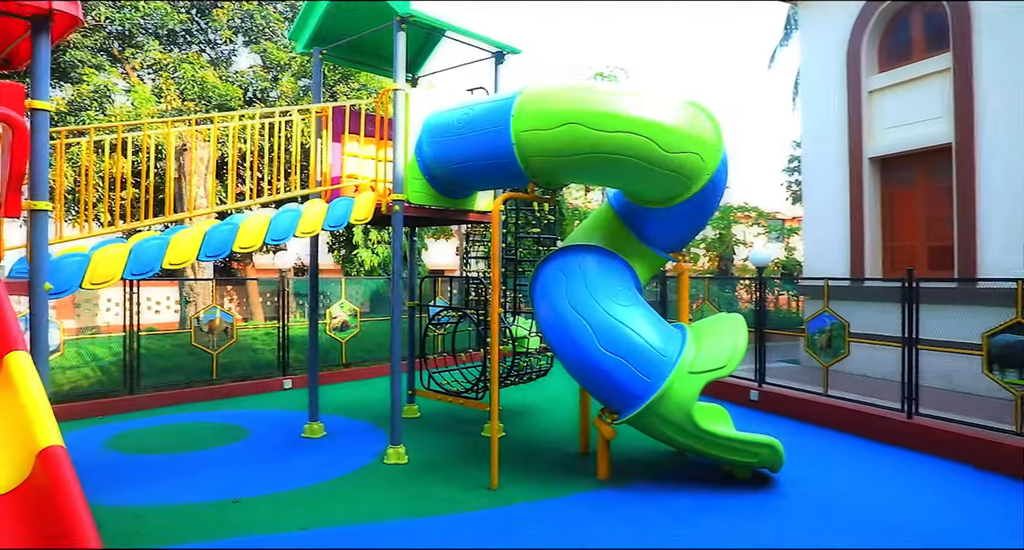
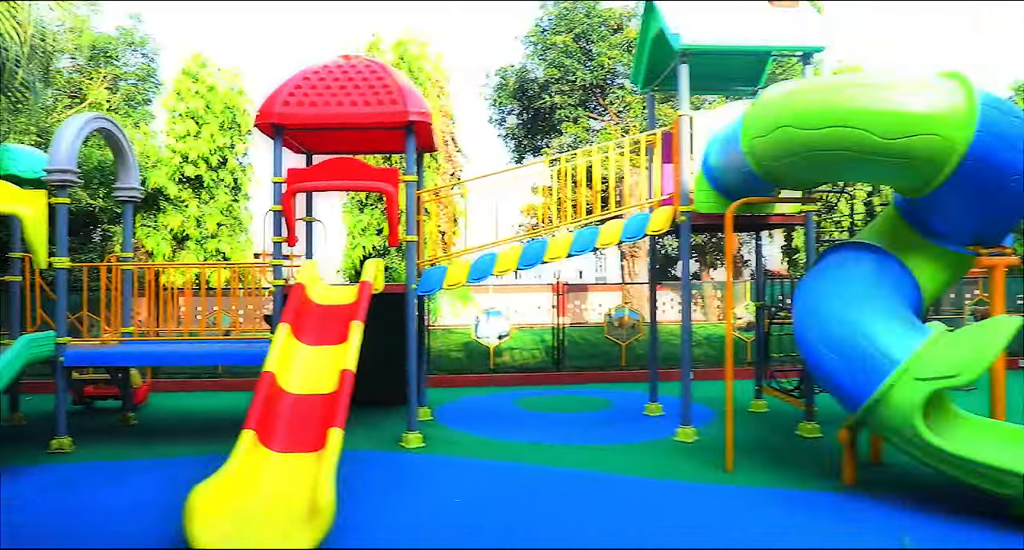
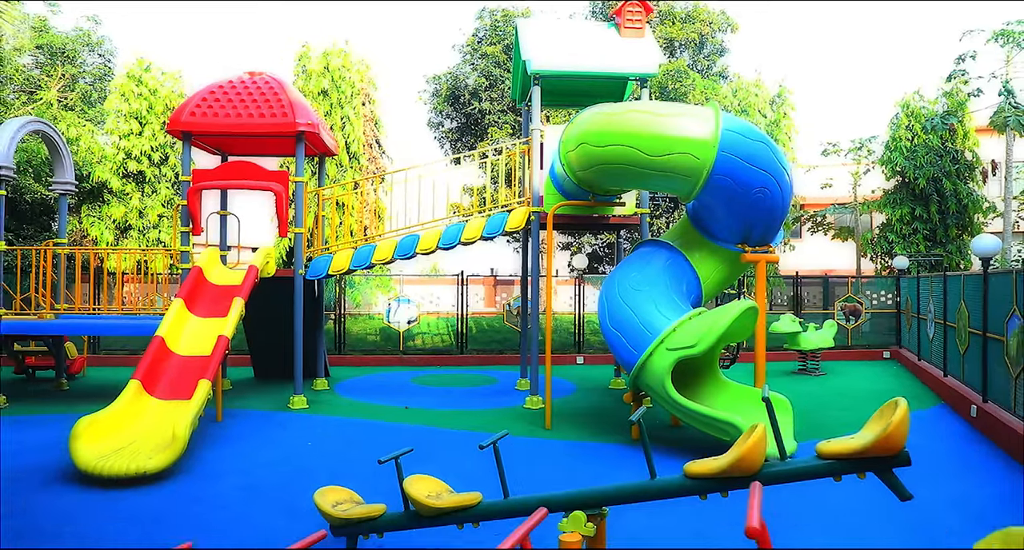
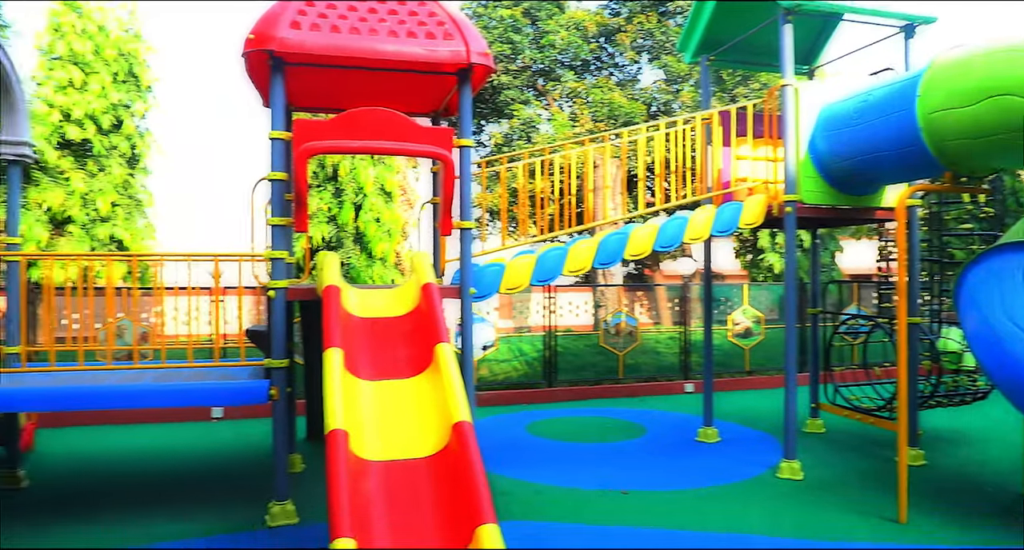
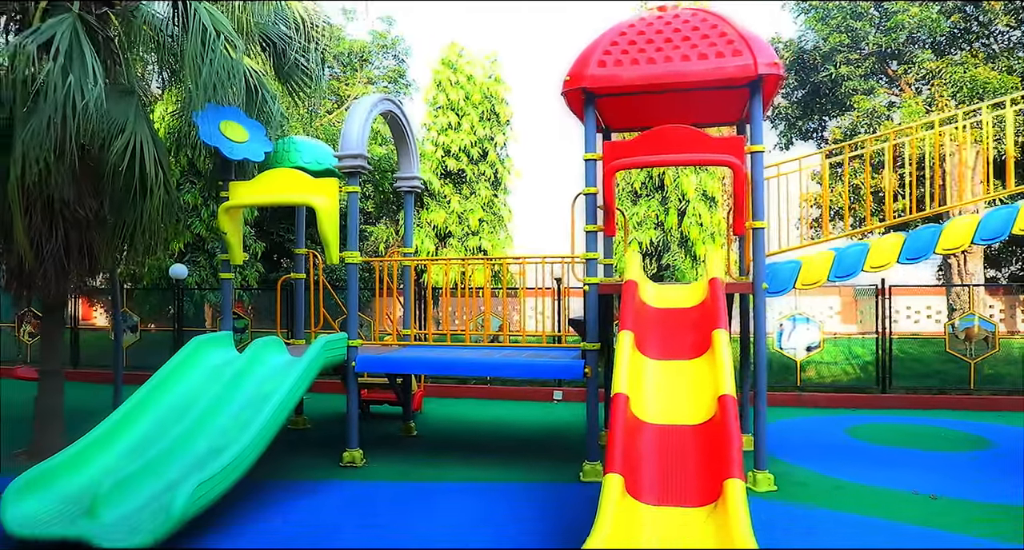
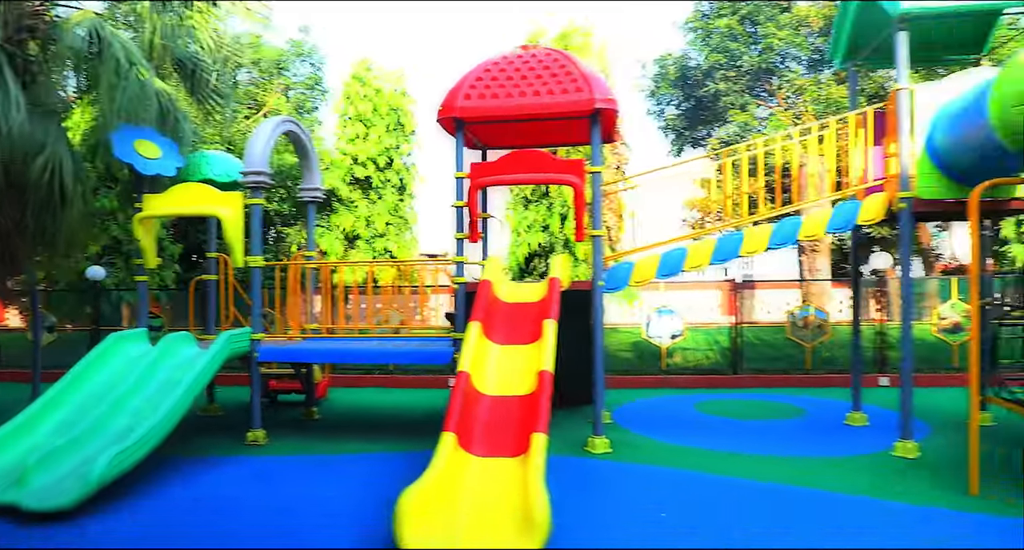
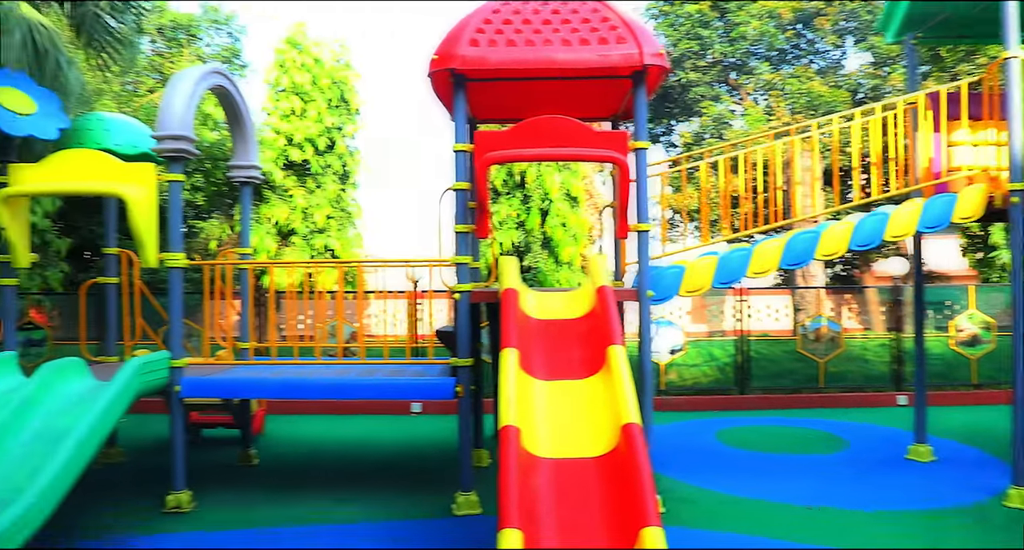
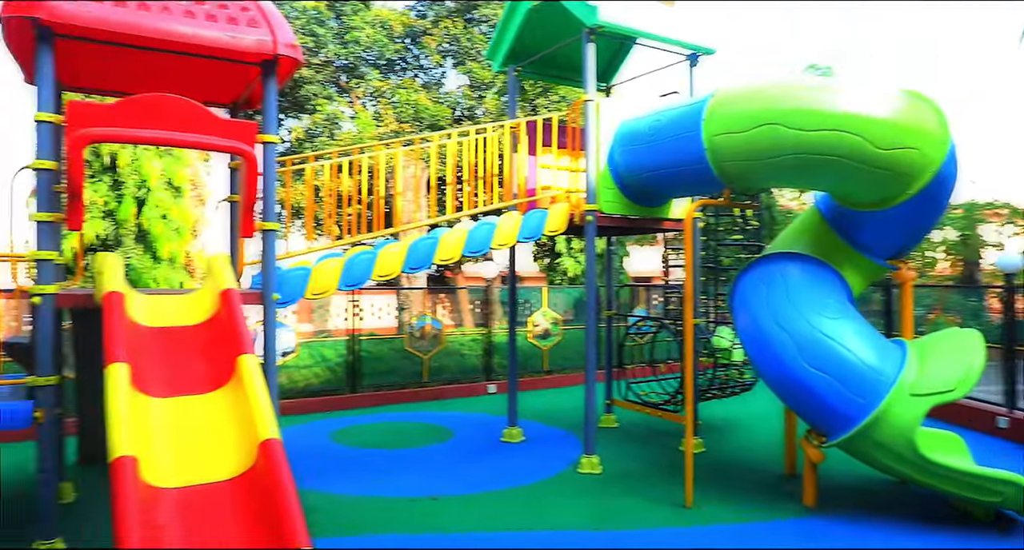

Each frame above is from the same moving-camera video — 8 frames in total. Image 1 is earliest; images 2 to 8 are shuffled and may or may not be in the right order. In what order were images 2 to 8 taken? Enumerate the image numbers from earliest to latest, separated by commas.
8, 4, 7, 5, 6, 2, 3
